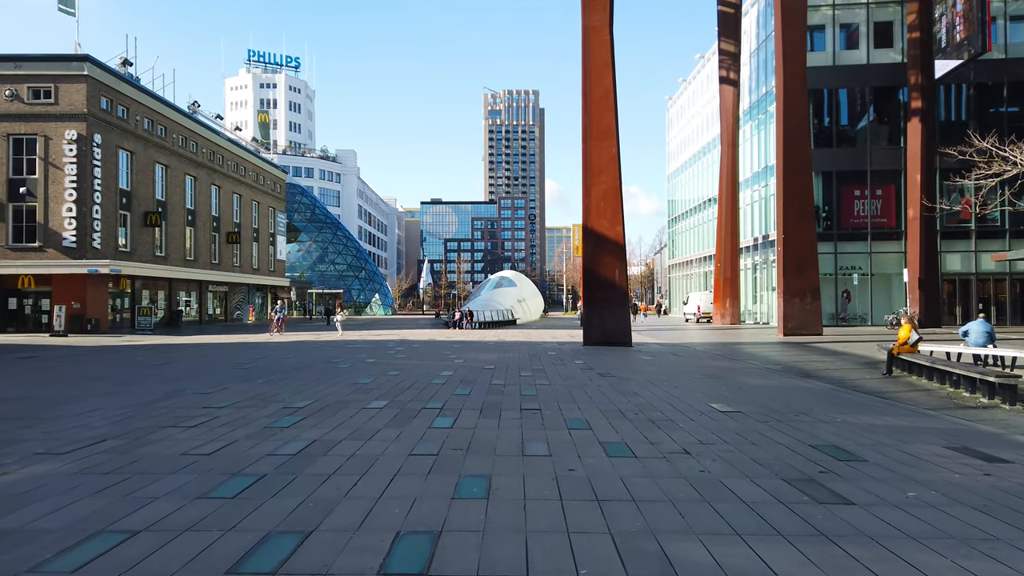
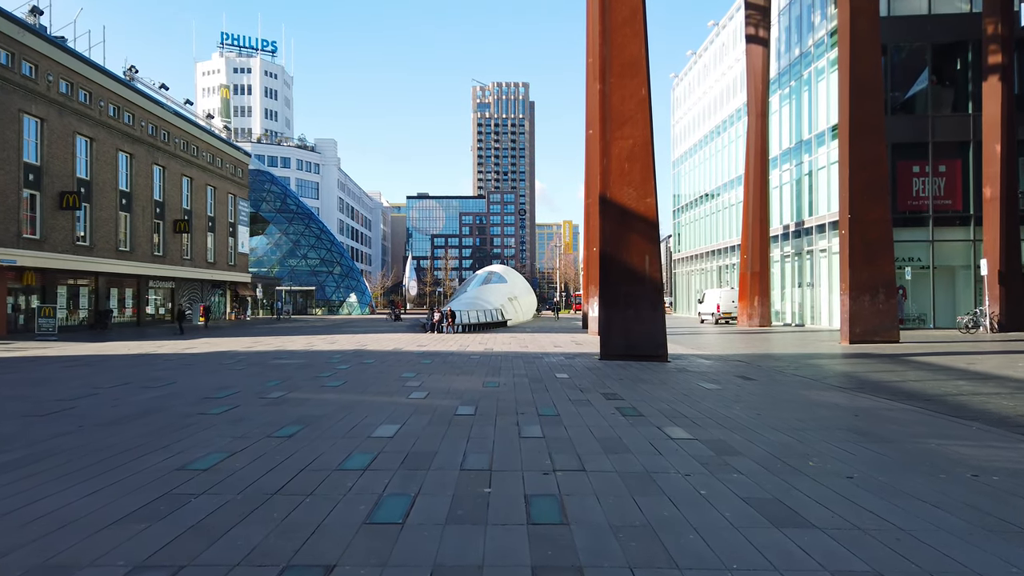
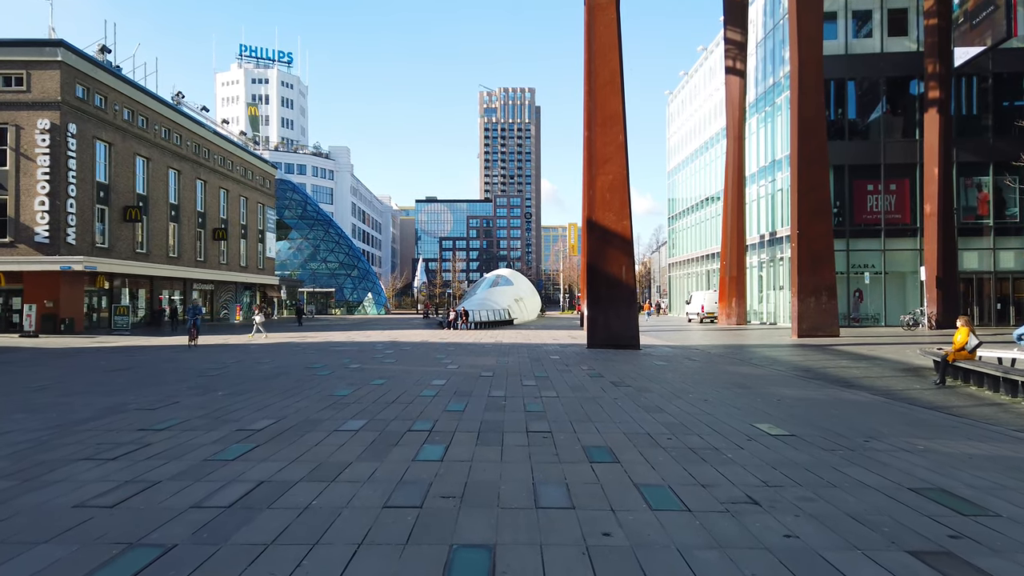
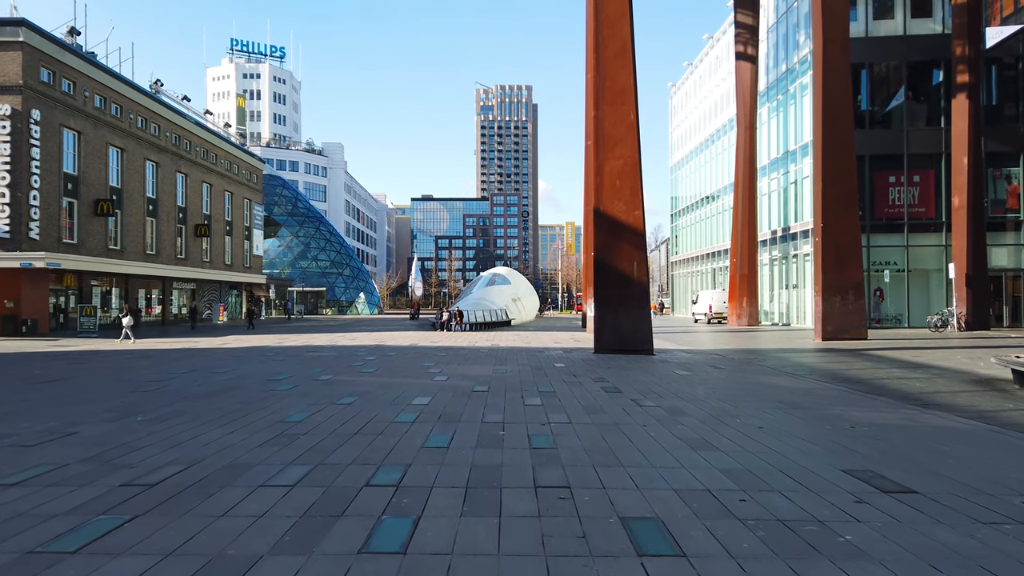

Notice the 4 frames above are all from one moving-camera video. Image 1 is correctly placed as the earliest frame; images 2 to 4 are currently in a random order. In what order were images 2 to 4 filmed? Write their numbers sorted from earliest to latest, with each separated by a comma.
3, 4, 2
